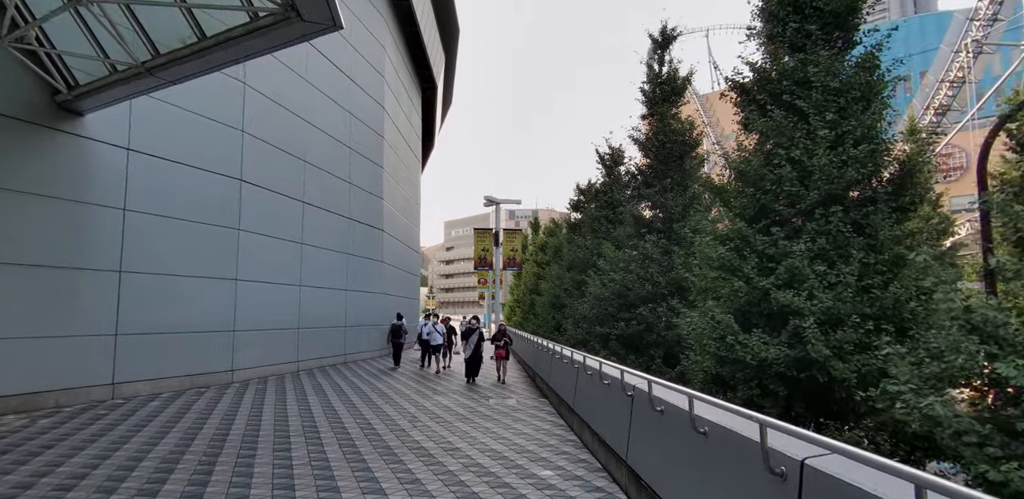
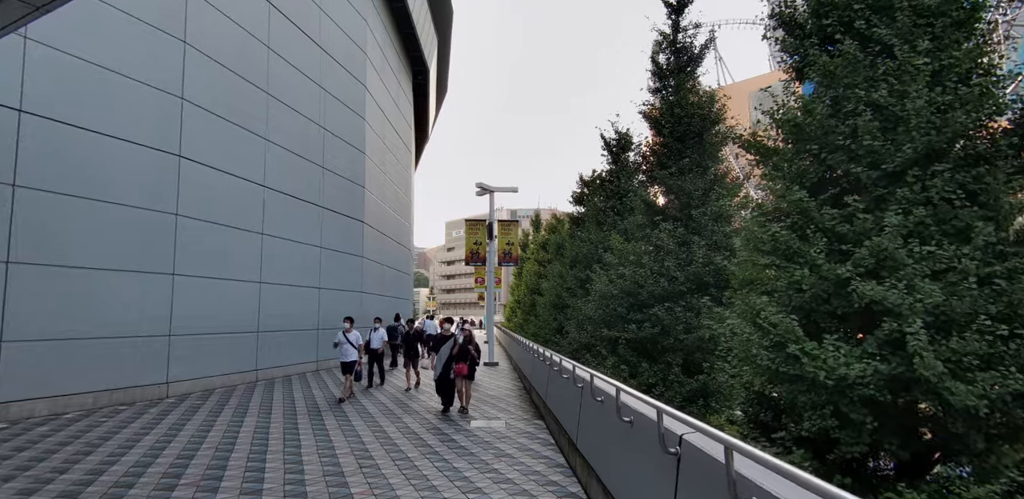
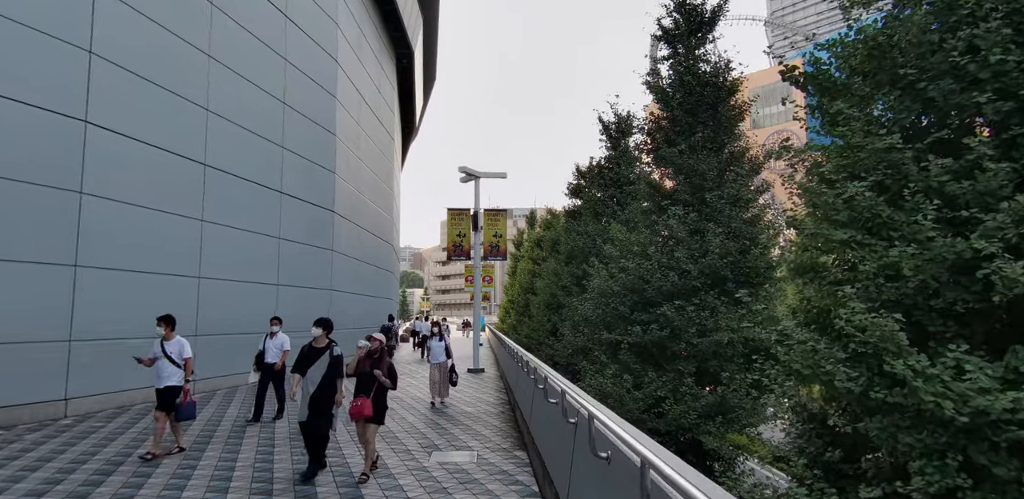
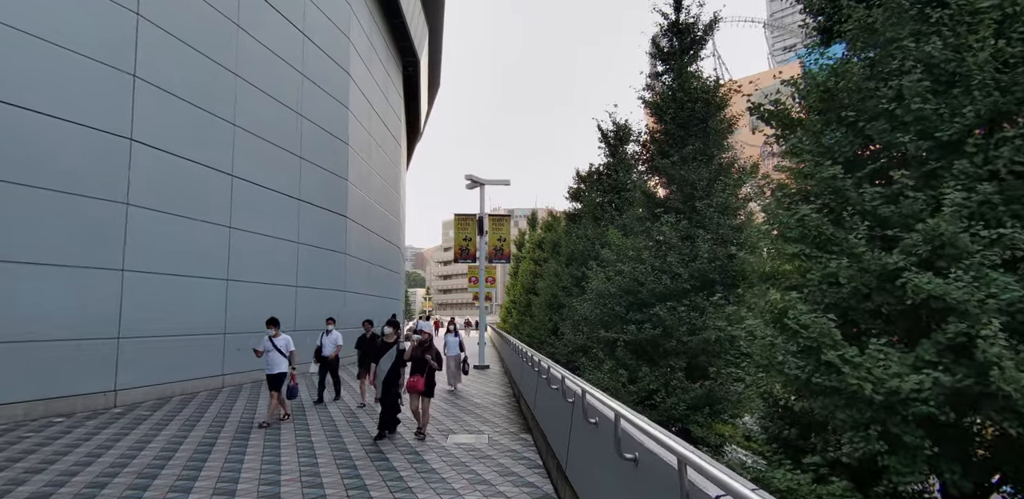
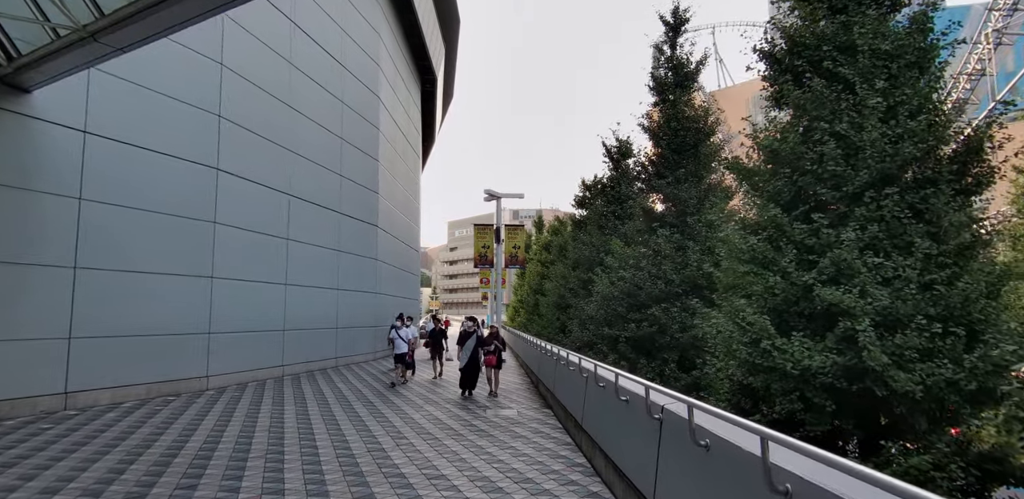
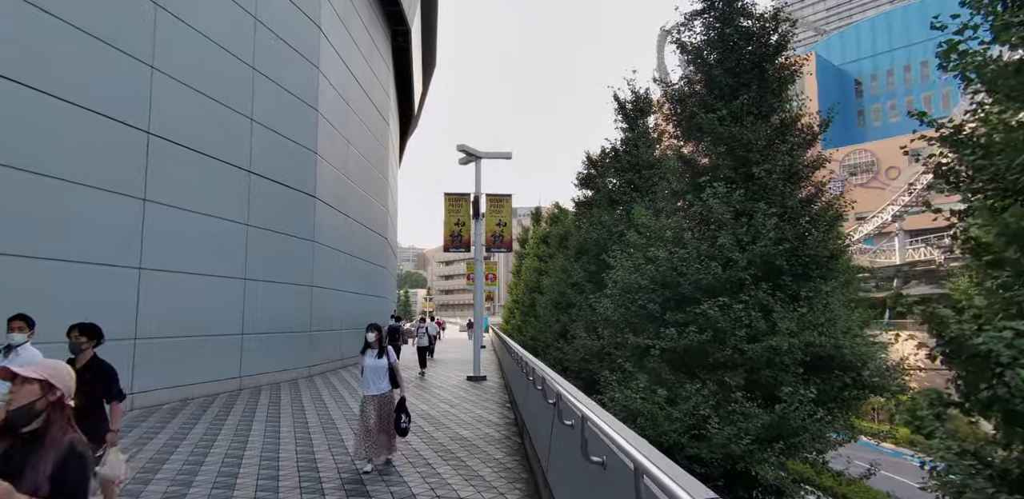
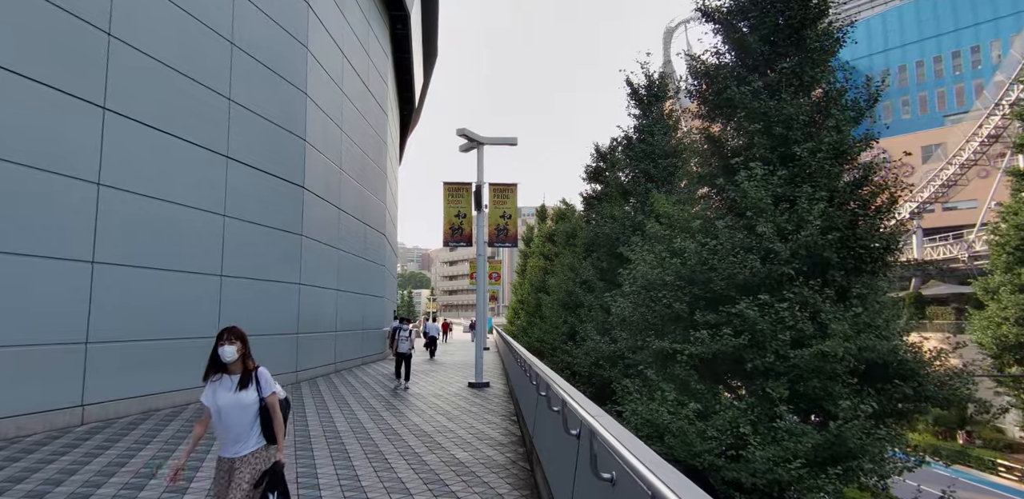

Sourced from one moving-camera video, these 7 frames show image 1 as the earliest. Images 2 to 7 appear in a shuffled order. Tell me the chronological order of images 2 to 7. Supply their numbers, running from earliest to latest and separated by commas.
5, 2, 4, 3, 6, 7
